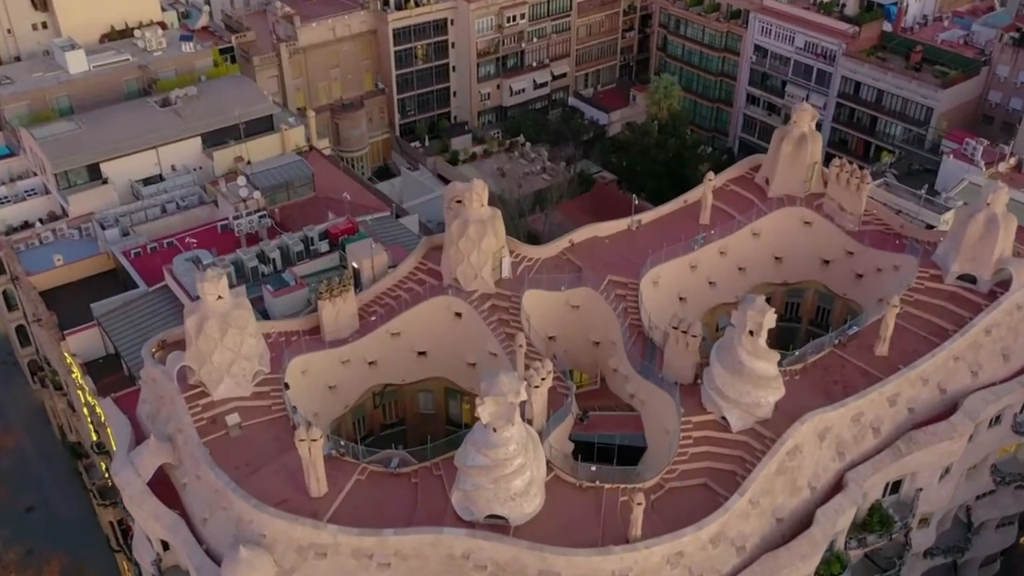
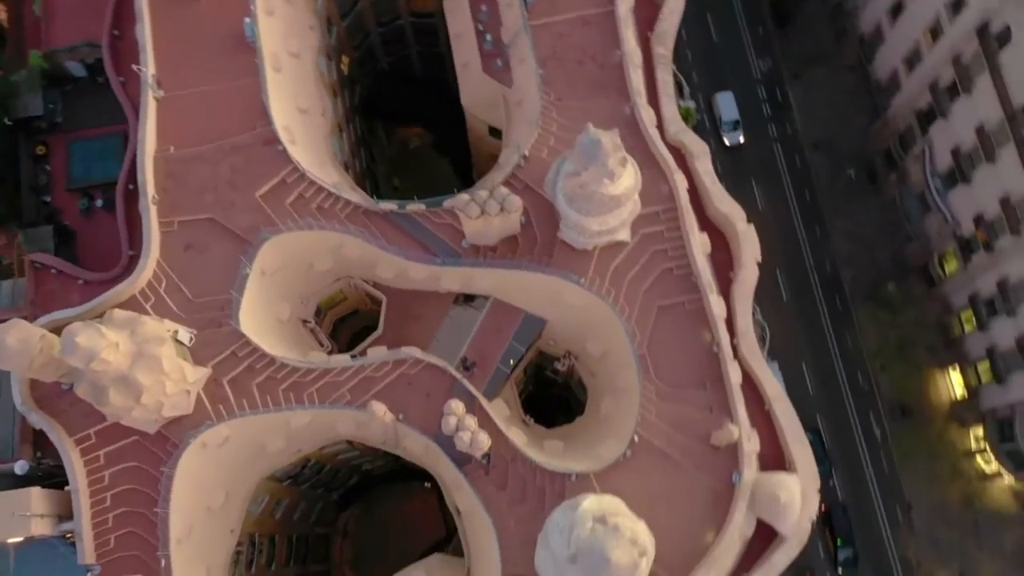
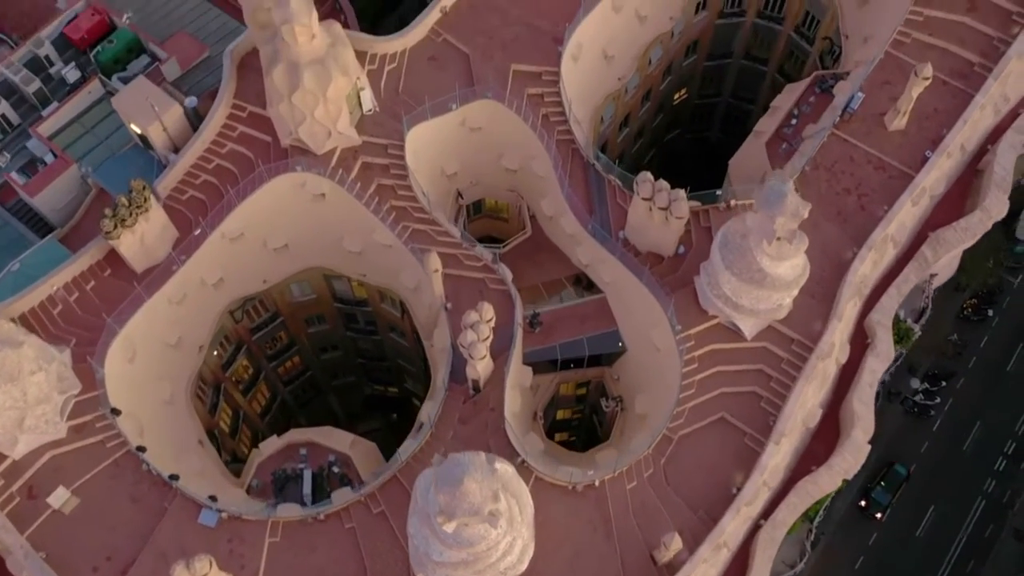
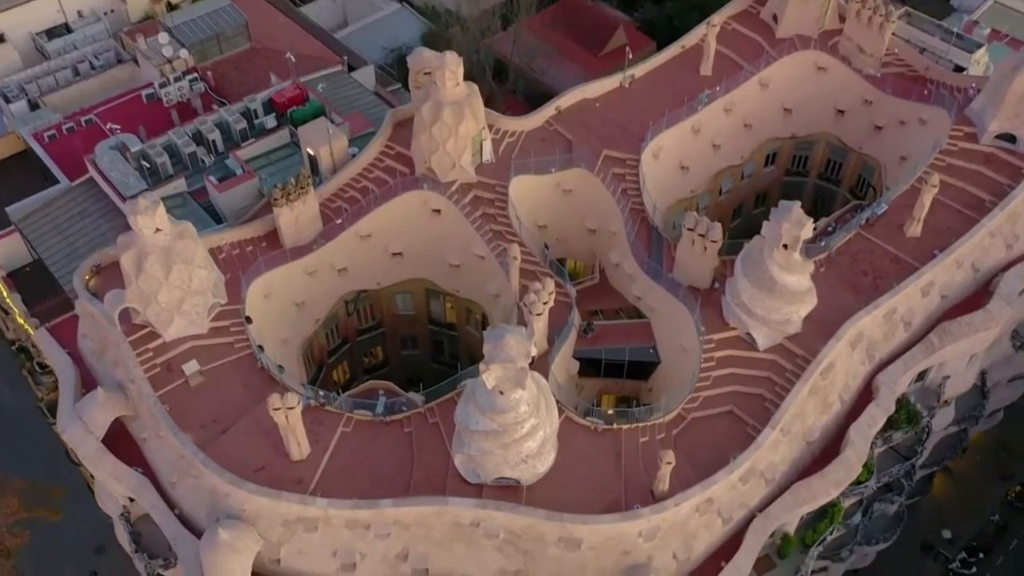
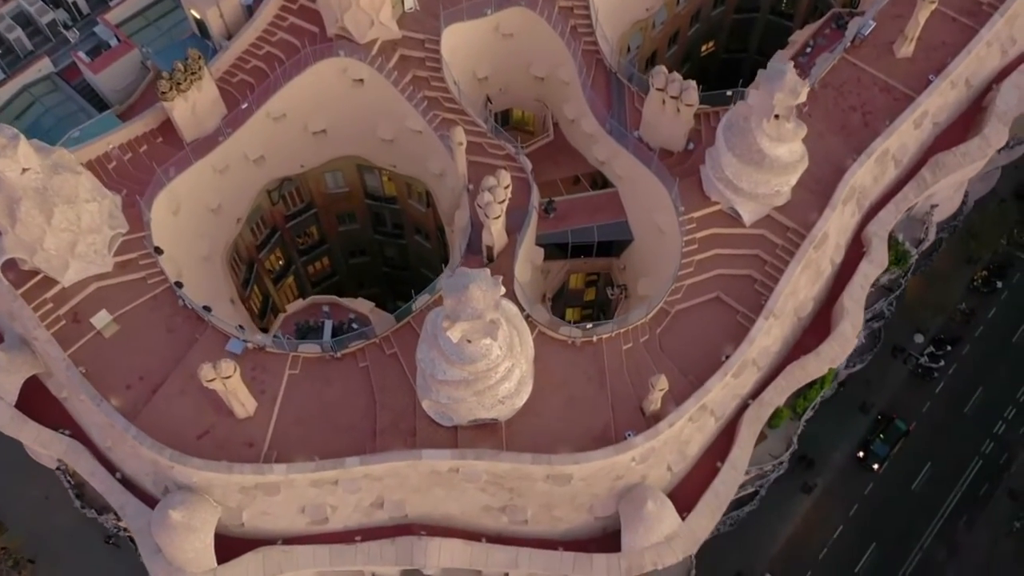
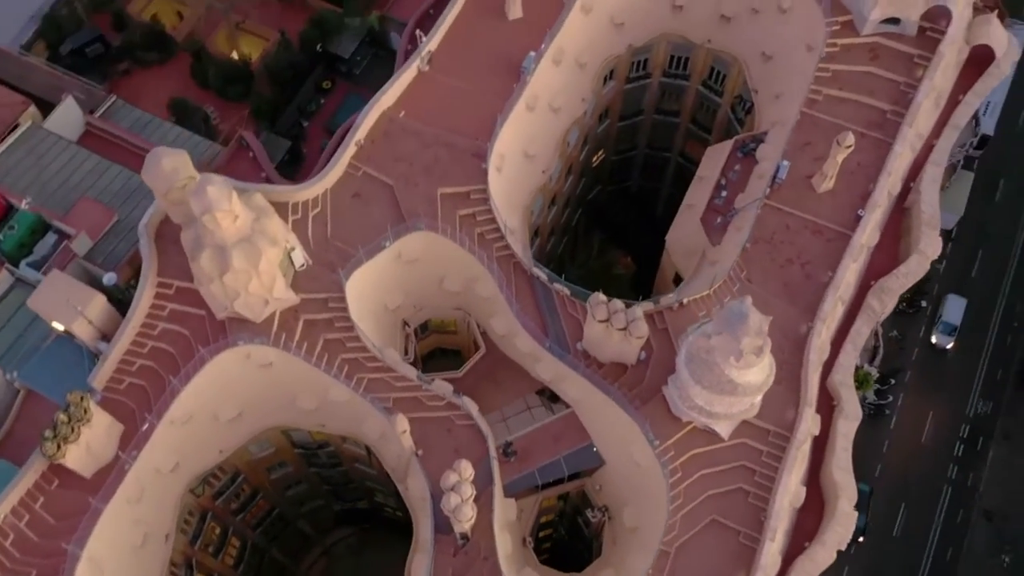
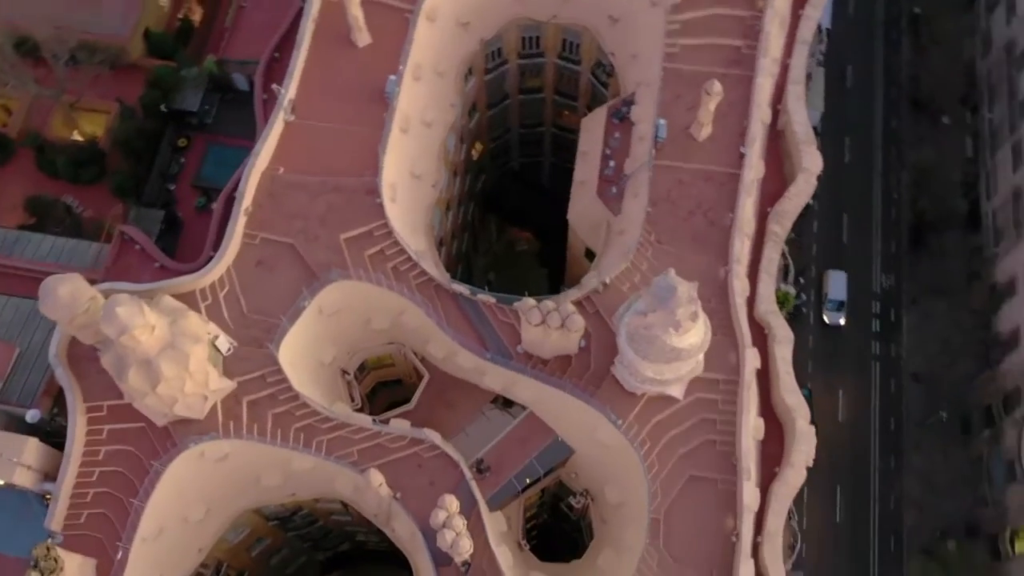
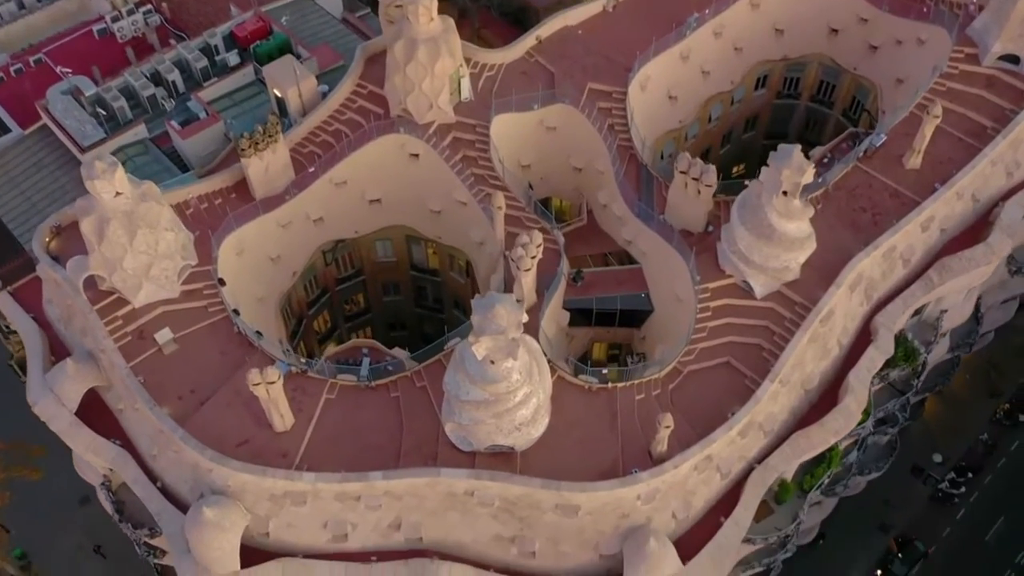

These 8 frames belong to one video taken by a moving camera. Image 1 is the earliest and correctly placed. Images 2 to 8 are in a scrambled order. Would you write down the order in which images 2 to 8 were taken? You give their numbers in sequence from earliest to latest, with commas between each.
4, 8, 5, 3, 6, 7, 2
